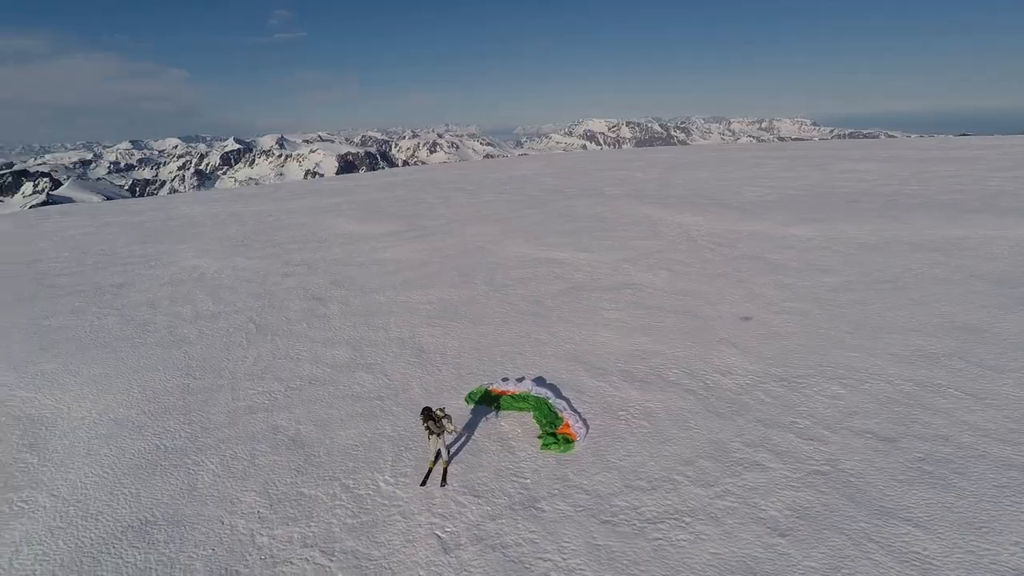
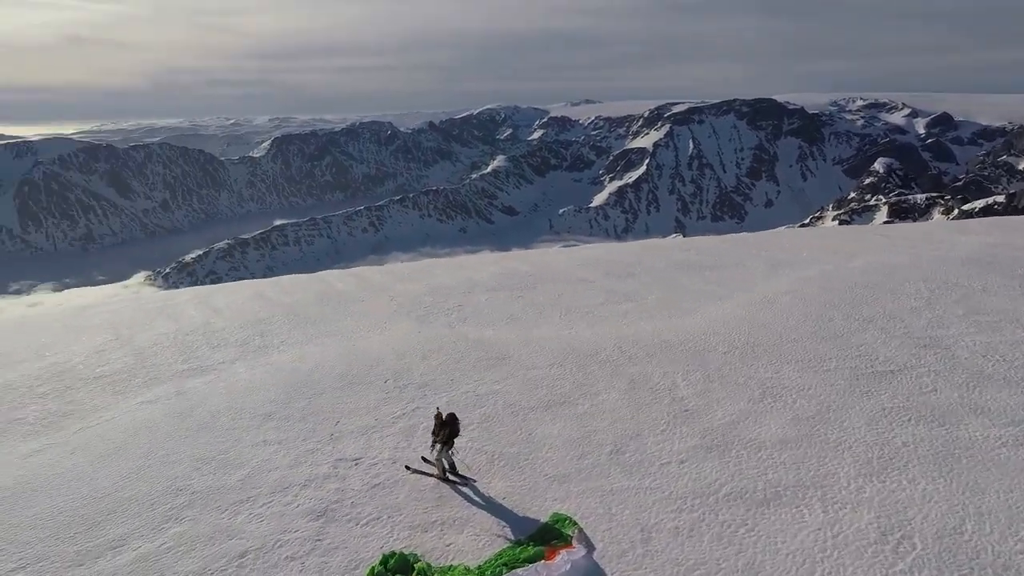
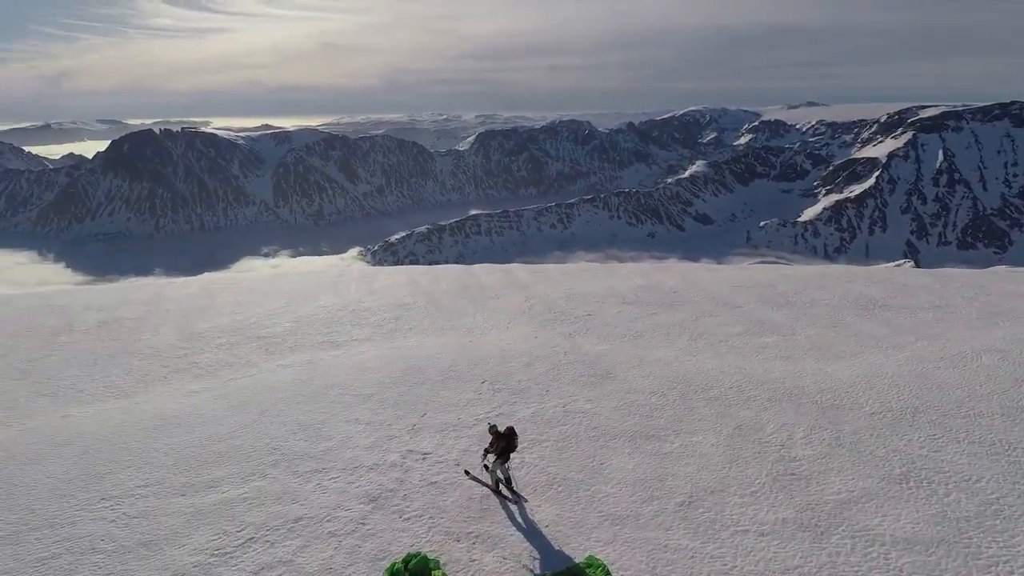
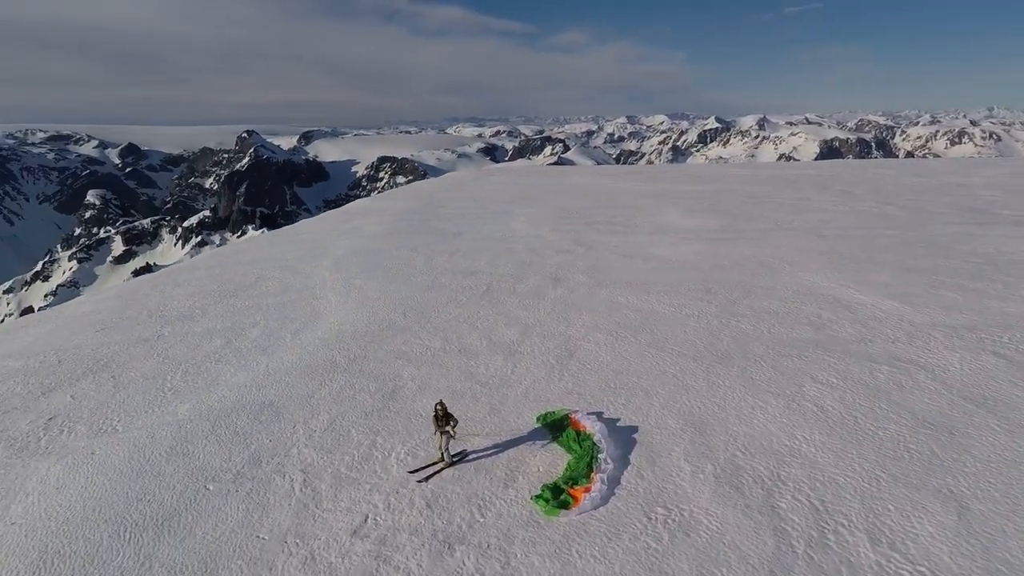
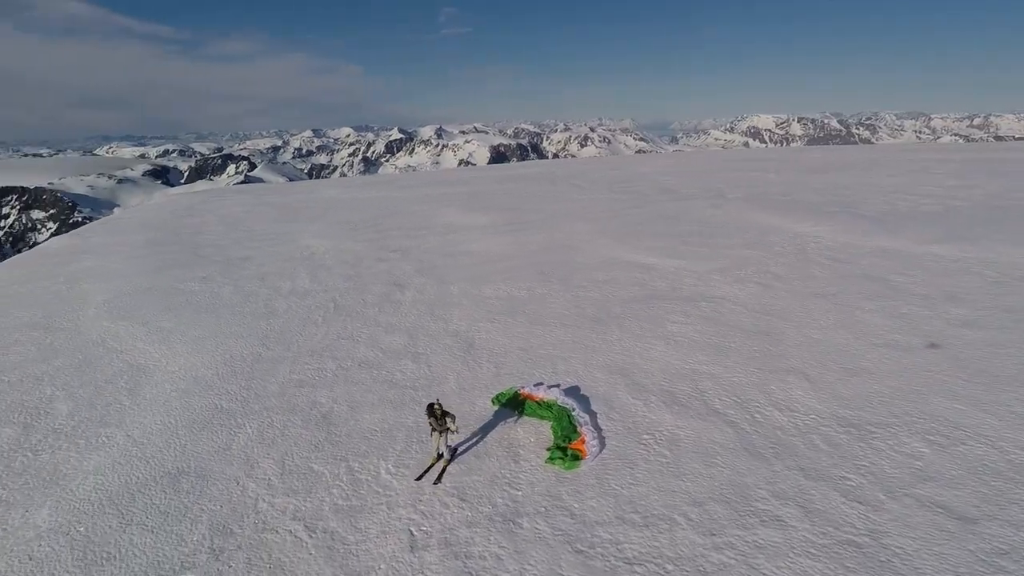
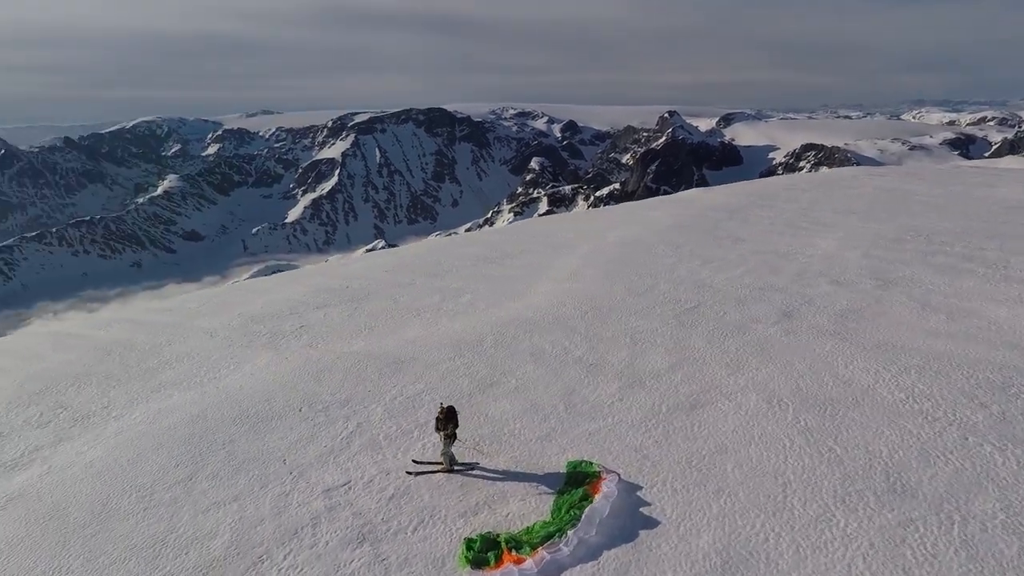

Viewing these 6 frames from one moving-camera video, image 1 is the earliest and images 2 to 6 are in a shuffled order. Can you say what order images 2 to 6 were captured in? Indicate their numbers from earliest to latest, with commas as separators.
5, 4, 6, 2, 3
